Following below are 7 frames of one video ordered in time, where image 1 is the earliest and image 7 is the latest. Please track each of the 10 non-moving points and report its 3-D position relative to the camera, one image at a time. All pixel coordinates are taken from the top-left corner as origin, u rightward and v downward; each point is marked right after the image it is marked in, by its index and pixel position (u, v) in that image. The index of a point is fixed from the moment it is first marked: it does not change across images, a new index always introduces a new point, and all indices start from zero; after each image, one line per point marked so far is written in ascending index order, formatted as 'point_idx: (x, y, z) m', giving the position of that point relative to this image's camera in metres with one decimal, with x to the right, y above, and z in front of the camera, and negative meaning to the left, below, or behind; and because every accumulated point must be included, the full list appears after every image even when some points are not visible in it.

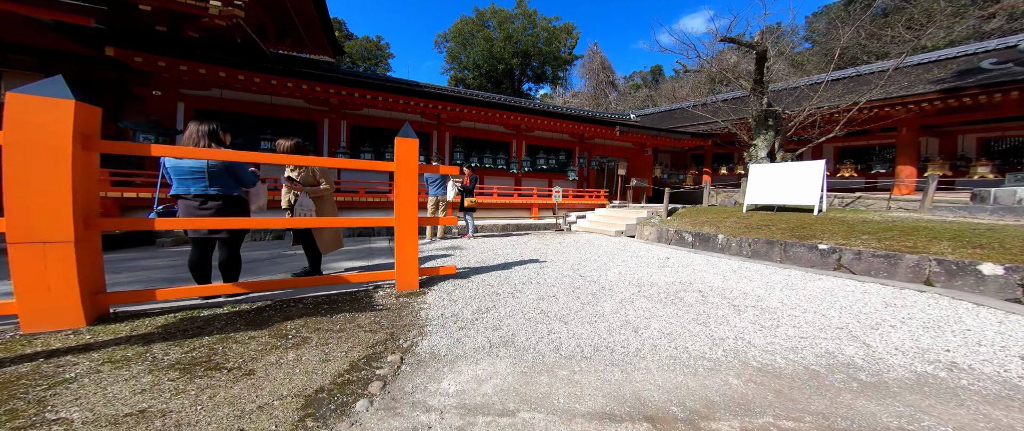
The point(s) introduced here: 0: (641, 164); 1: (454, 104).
0: (+4.6, +1.8, +11.2) m
1: (-1.4, +2.5, +7.2) m
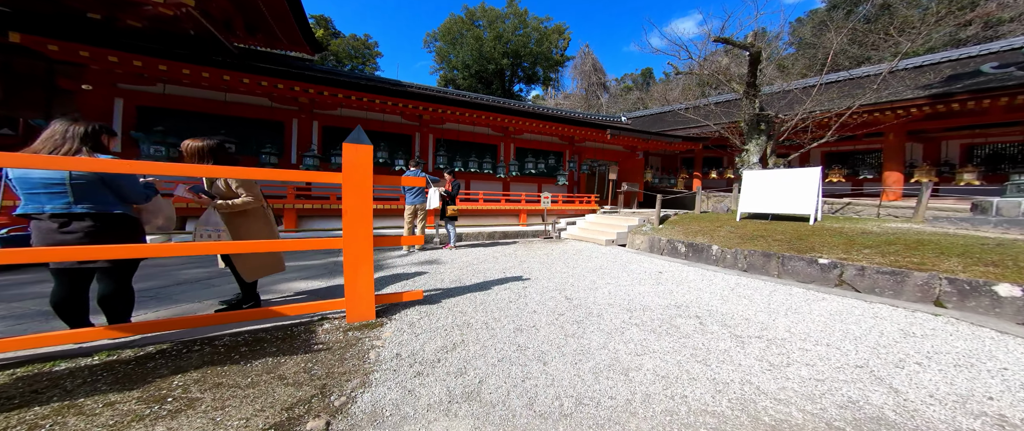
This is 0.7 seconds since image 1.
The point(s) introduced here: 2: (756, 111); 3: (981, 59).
0: (+4.2, +1.7, +10.9) m
1: (-1.8, +2.4, +6.8) m
2: (+4.8, +2.0, +6.2) m
3: (+11.8, +3.9, +7.9) m
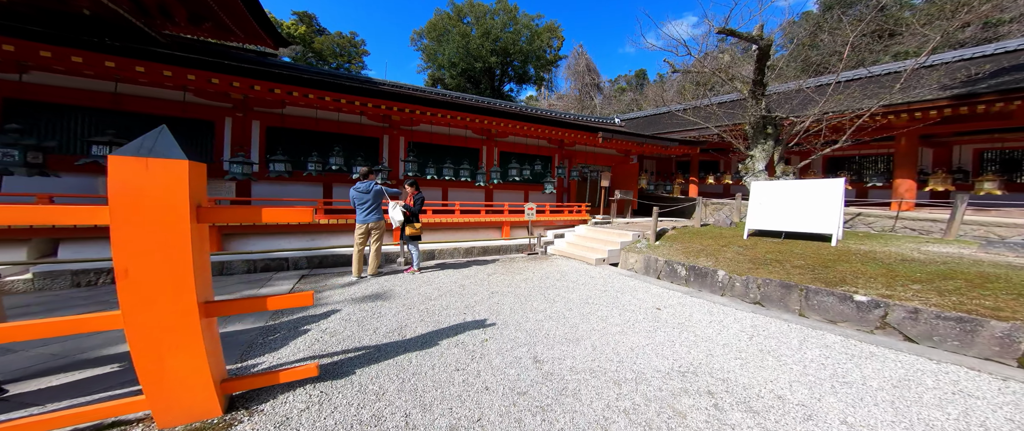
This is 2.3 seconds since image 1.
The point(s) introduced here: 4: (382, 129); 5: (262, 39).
0: (+3.7, +1.4, +10.2) m
1: (-2.2, +2.1, +6.0) m
2: (+4.4, +1.8, +5.5) m
3: (+11.3, +3.6, +7.3) m
4: (-2.9, +1.9, +6.7) m
5: (-6.6, +4.7, +8.5) m
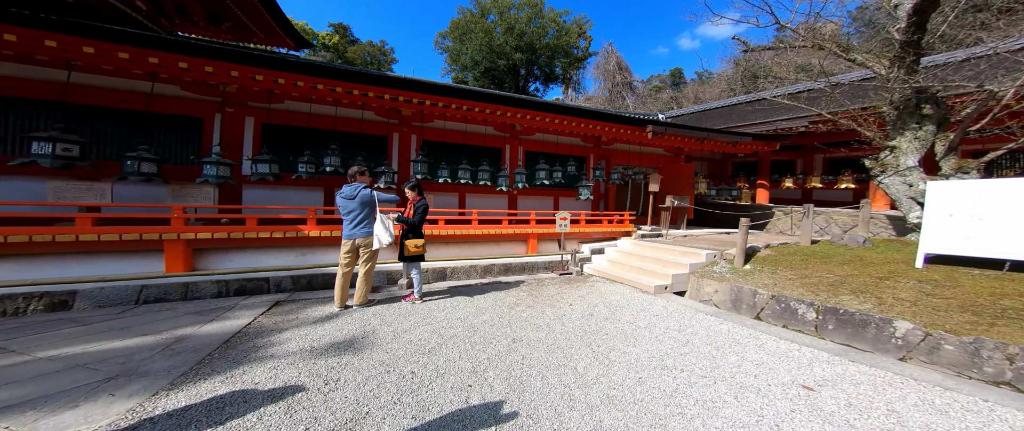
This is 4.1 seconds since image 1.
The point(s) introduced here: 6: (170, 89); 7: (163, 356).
0: (+4.5, +1.1, +8.6) m
1: (-1.7, +1.9, +4.9) m
2: (+4.8, +1.6, +3.8) m
3: (+11.9, +3.4, +5.0) m
4: (-2.3, +1.7, +5.7) m
5: (-5.8, +4.5, +7.9) m
6: (-4.9, +1.8, +4.5) m
7: (-2.8, -1.1, +2.5) m
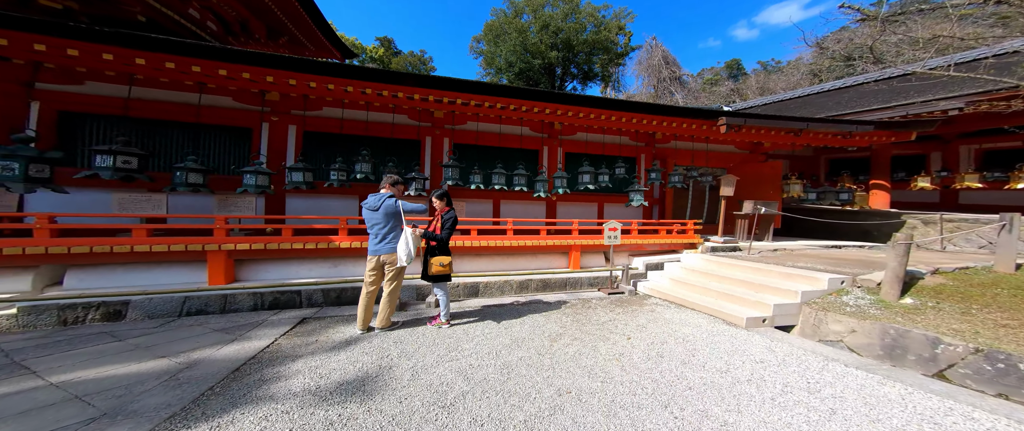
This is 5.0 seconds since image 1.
0: (+5.6, +0.9, +7.2) m
1: (-1.1, +1.8, +4.5) m
2: (+5.2, +1.5, +2.4) m
3: (+12.4, +3.3, +2.6) m
4: (-1.6, +1.5, +5.4) m
5: (-4.7, +4.2, +8.2) m
6: (-4.3, +1.7, +4.5) m
7: (-2.5, -1.2, +2.3) m
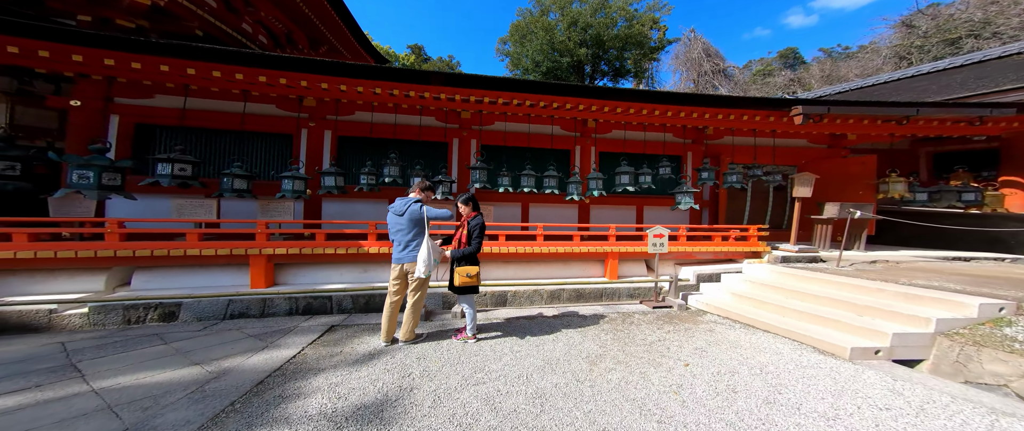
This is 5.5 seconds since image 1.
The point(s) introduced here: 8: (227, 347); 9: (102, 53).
0: (+6.4, +0.8, +6.1) m
1: (-0.6, +1.7, +4.3) m
2: (+5.4, +1.5, +1.5) m
3: (+12.6, +3.3, +0.8) m
4: (-1.0, +1.4, +5.2) m
5: (-3.7, +4.1, +8.4) m
6: (-3.7, +1.6, +4.7) m
7: (-2.2, -1.3, +2.2) m
8: (-2.8, -1.3, +3.0) m
9: (-4.5, +1.8, +3.4) m
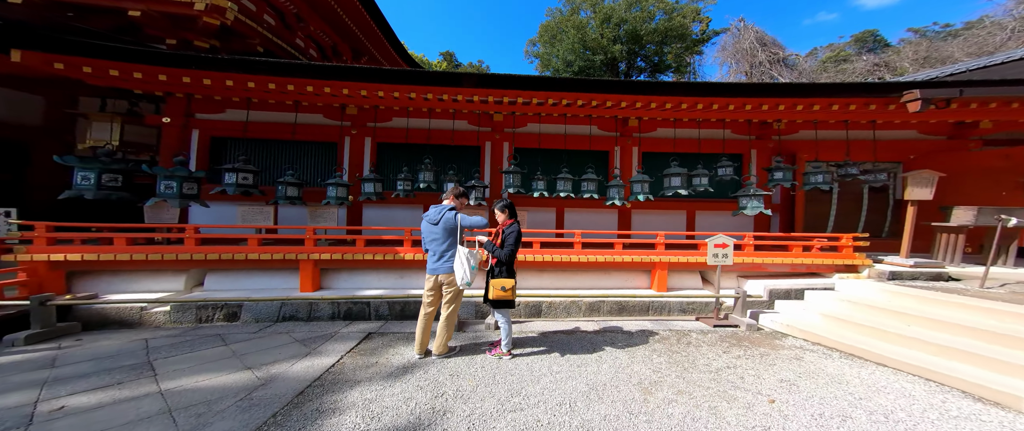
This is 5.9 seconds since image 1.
0: (+7.2, +0.7, +4.9) m
1: (+0.1, +1.6, +4.1) m
2: (+5.6, +1.4, +0.5) m
3: (+12.6, +3.3, -1.1) m
4: (-0.2, +1.3, +5.1) m
5: (-2.5, +4.0, +8.6) m
6: (-3.0, +1.5, +4.9) m
7: (-1.9, -1.3, +2.2) m
8: (-2.3, -1.3, +3.1) m
9: (-3.9, +1.7, +3.7) m
